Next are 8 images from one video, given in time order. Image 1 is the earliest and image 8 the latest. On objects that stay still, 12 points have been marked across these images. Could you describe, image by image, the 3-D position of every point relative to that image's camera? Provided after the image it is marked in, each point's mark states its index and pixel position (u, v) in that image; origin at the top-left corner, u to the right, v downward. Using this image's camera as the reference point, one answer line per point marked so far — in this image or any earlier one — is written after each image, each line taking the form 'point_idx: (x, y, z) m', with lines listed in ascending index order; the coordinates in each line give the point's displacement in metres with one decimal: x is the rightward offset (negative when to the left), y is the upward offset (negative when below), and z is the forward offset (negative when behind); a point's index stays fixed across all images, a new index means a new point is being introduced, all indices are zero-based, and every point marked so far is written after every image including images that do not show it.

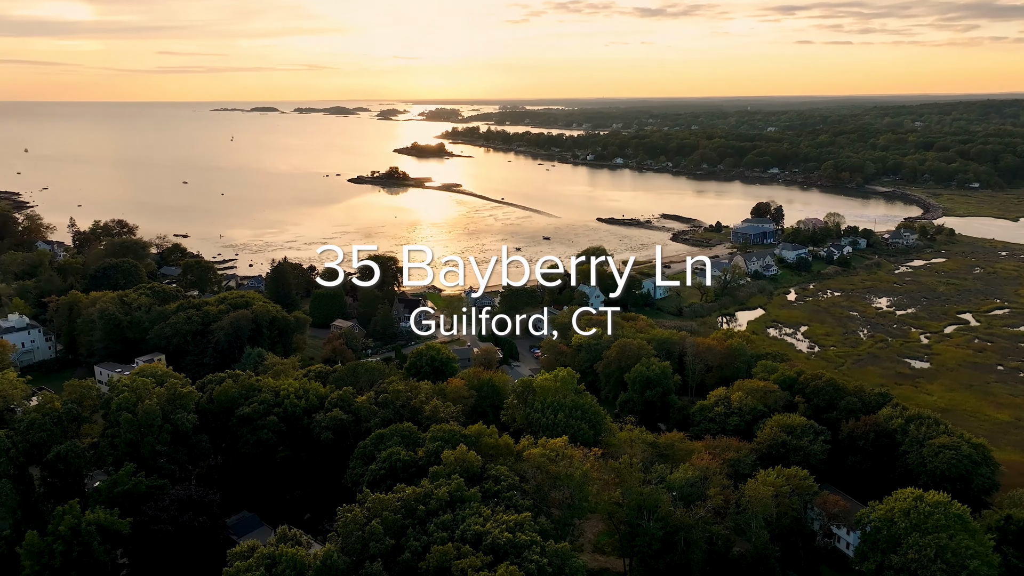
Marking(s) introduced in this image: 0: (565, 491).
0: (+0.9, -3.7, +13.0) m
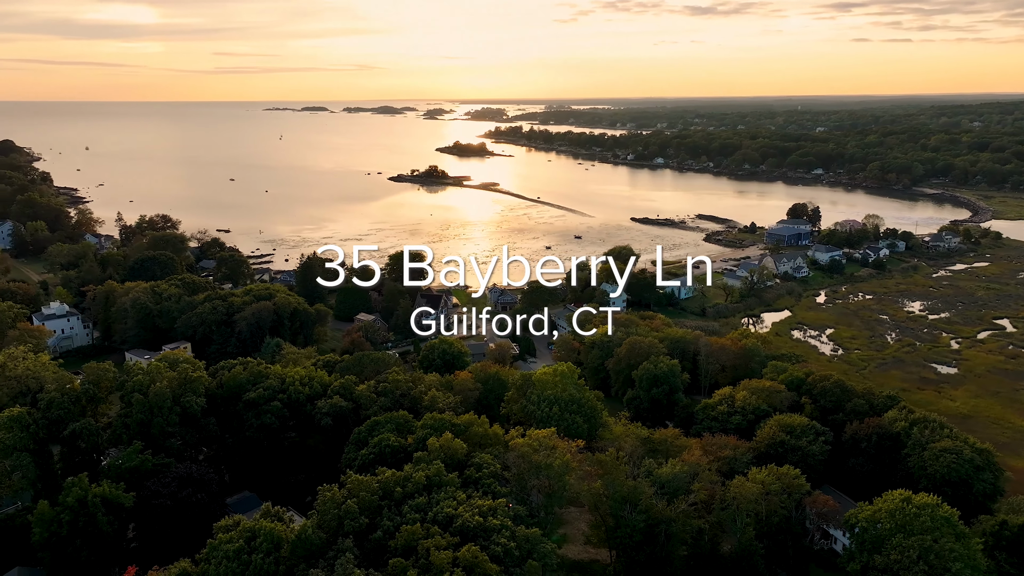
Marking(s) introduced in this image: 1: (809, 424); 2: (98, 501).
0: (+0.6, -3.6, +13.3) m
1: (+8.0, -3.7, +19.1) m
2: (-7.8, -4.1, +13.3) m
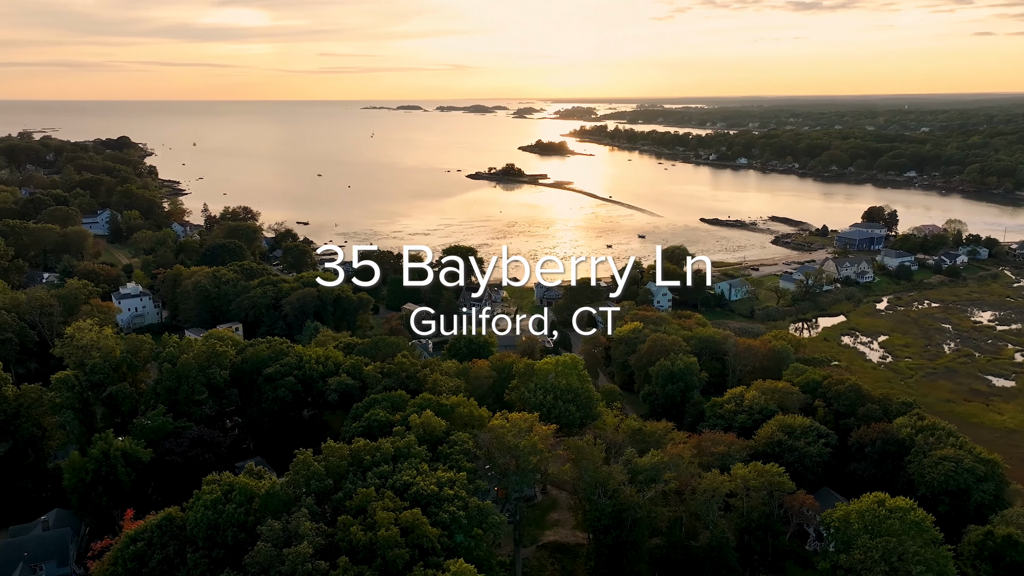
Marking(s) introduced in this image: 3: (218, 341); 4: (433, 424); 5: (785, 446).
0: (0.0, -3.4, +14.1) m
1: (+8.0, -3.7, +18.9) m
2: (-8.4, -3.6, +15.0) m
3: (-8.2, -1.6, +19.6) m
4: (-1.6, -2.8, +14.8) m
5: (+7.0, -4.1, +18.1) m
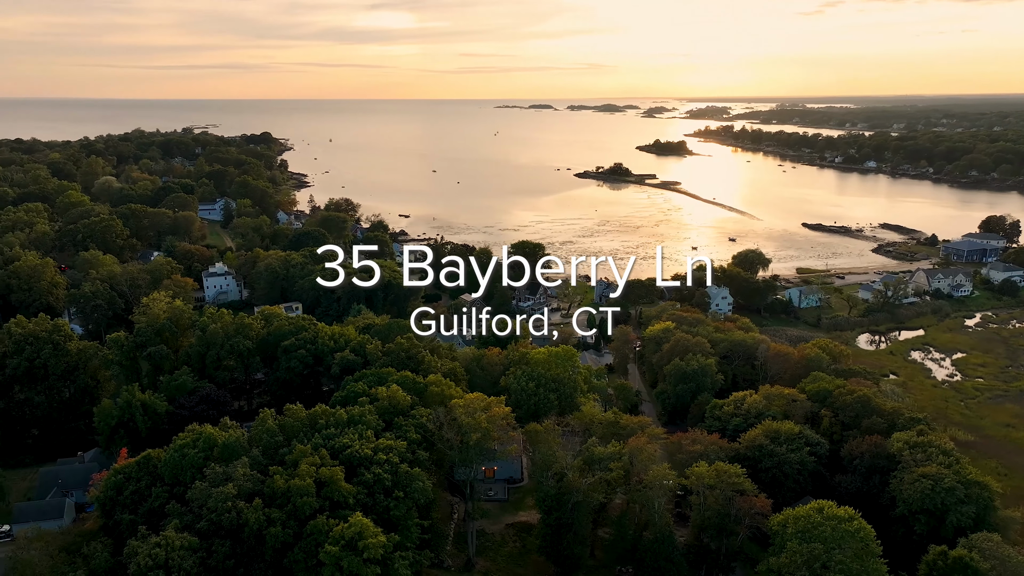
0: (-1.2, -3.1, +15.0) m
1: (+7.6, -3.8, +18.5) m
2: (-9.2, -2.9, +17.4) m
3: (-8.2, -0.9, +21.9) m
4: (-2.6, -2.5, +16.0) m
5: (+6.4, -4.1, +17.8) m
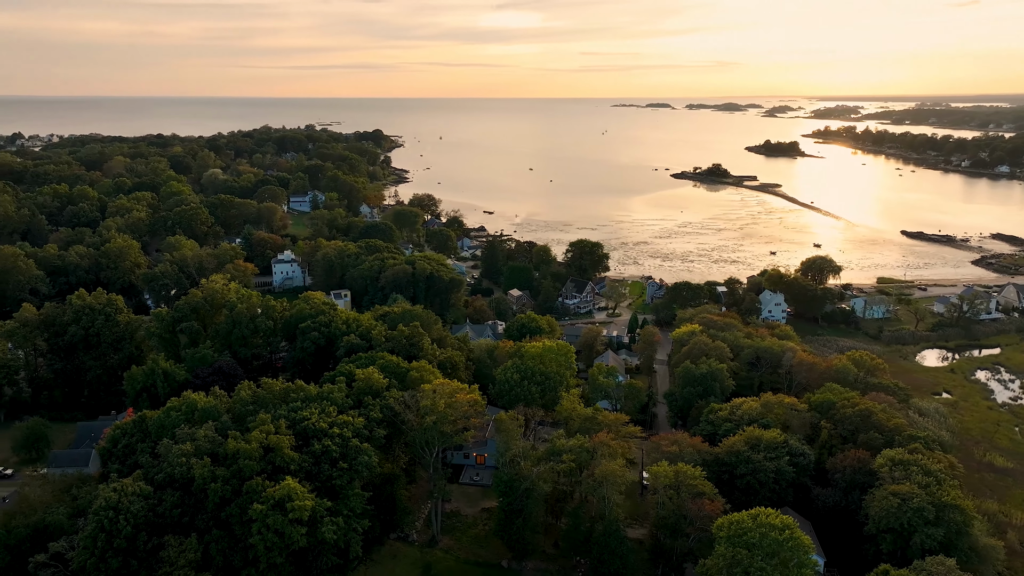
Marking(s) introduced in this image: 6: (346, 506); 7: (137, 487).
0: (-2.2, -2.9, +15.9) m
1: (+7.0, -4.0, +18.0) m
2: (-9.7, -2.4, +19.5) m
3: (-7.9, -0.4, +23.7) m
4: (-3.4, -2.2, +17.1) m
5: (+5.8, -4.2, +17.5) m
6: (-3.2, -4.2, +13.7) m
7: (-6.8, -3.6, +12.8) m
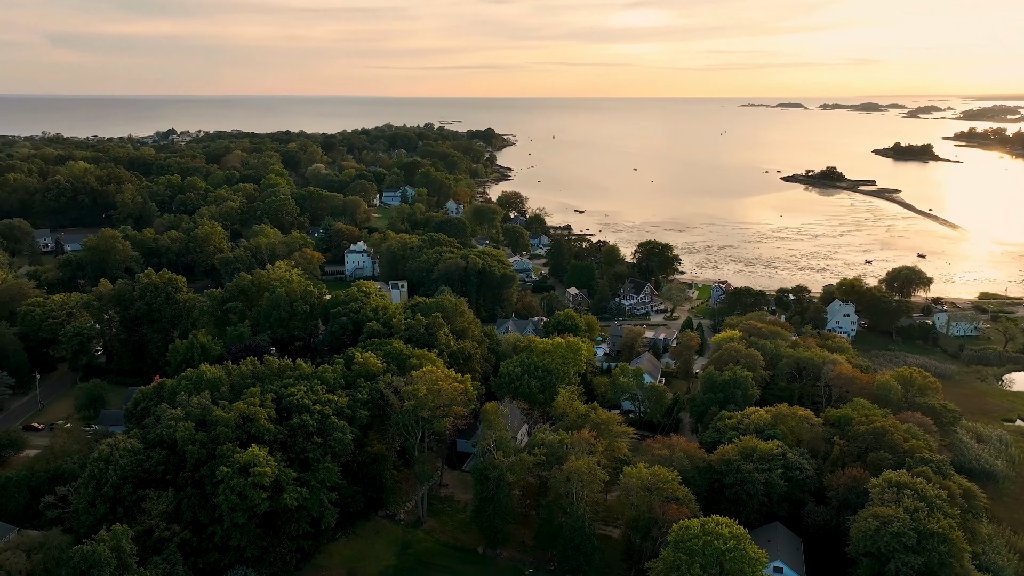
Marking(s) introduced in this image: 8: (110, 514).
0: (-2.7, -2.6, +16.7) m
1: (+6.6, -4.1, +17.2) m
2: (-9.5, -1.8, +21.4) m
3: (-7.0, 0.0, +25.3) m
4: (-3.7, -1.9, +18.0) m
5: (+5.3, -4.3, +17.0) m
6: (-4.1, -3.9, +14.6) m
7: (-7.8, -3.2, +14.3) m
8: (-7.7, -4.3, +13.5) m
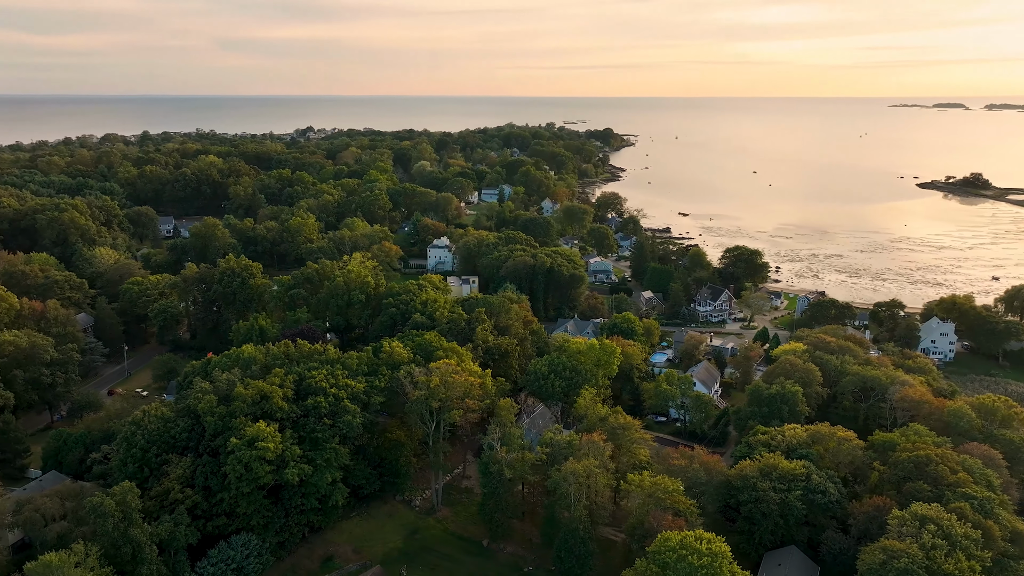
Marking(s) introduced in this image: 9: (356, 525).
0: (-2.4, -2.5, +17.2) m
1: (+6.8, -4.4, +16.2) m
2: (-8.3, -1.3, +23.0) m
3: (-5.1, +0.4, +26.4) m
4: (-3.1, -1.7, +18.7) m
5: (+5.5, -4.5, +16.2) m
6: (-4.2, -3.7, +15.5) m
7: (-7.9, -2.8, +15.8) m
8: (-7.9, -3.9, +14.9) m
9: (-3.8, -5.8, +17.2) m
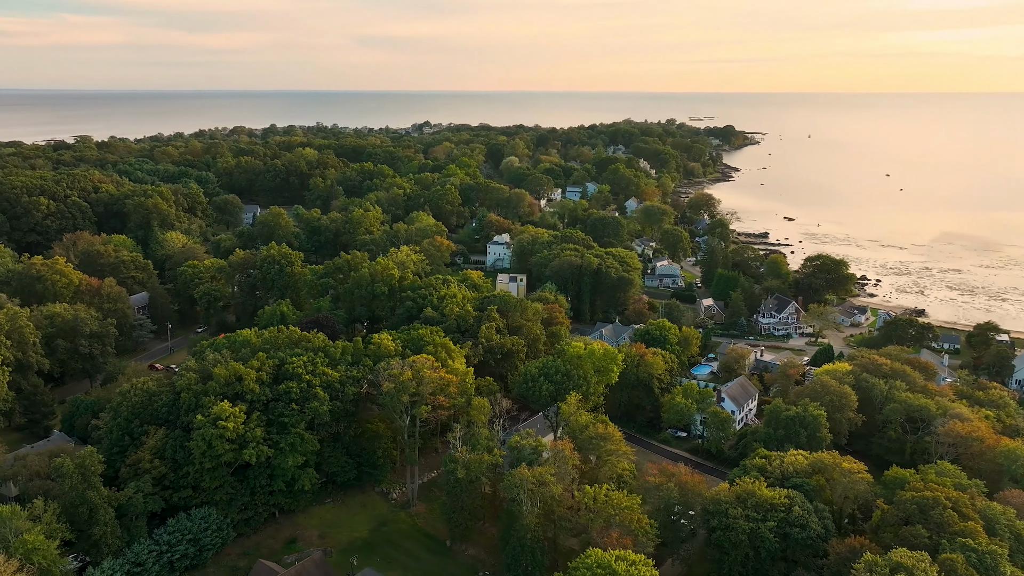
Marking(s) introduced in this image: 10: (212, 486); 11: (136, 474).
0: (-3.0, -2.3, +17.2) m
1: (+5.8, -4.6, +14.8) m
2: (-7.9, -0.9, +23.9) m
3: (-4.0, +0.6, +26.7) m
4: (-3.4, -1.5, +18.8) m
5: (+4.5, -4.7, +14.9) m
6: (-5.1, -3.5, +15.8) m
7: (-8.6, -2.3, +16.7) m
8: (-8.9, -3.5, +15.9) m
9: (-4.6, -5.5, +17.5) m
10: (-6.6, -4.4, +15.5) m
11: (-8.2, -4.0, +15.1) m
